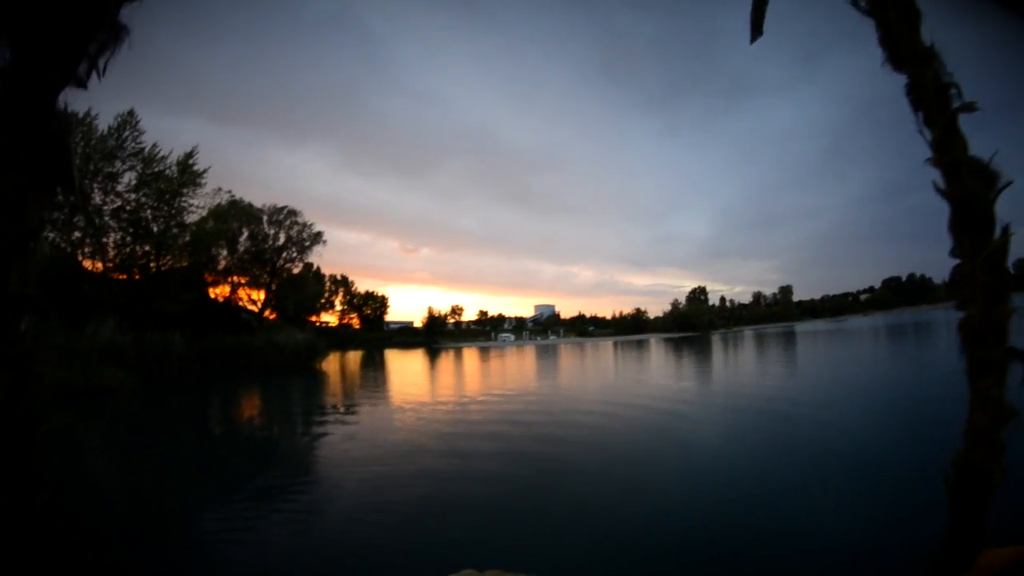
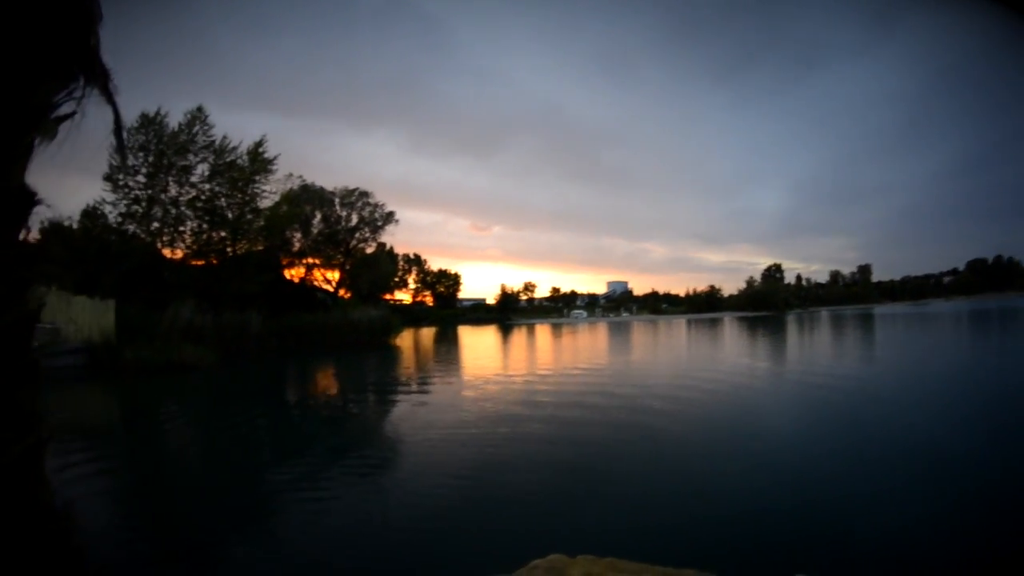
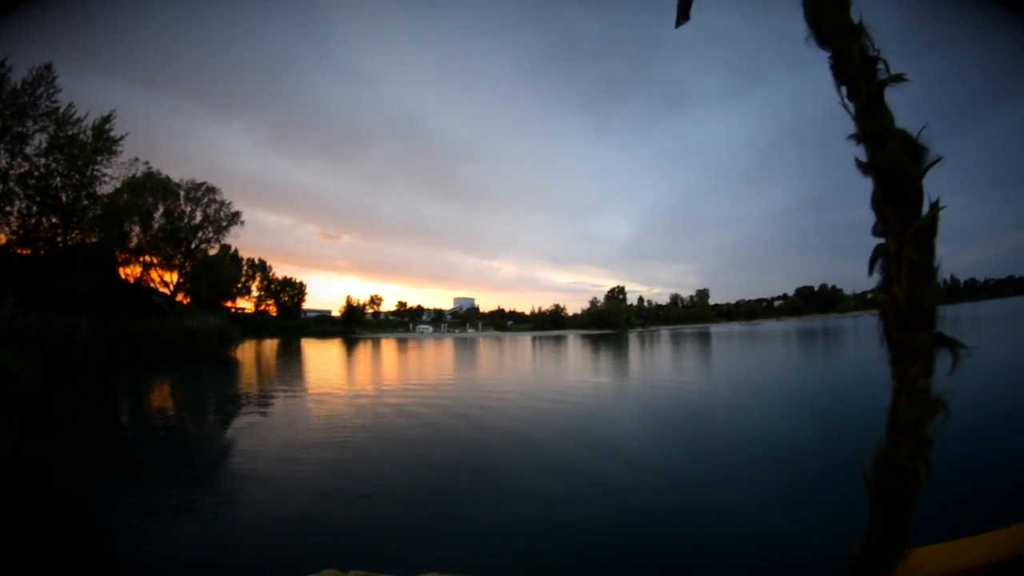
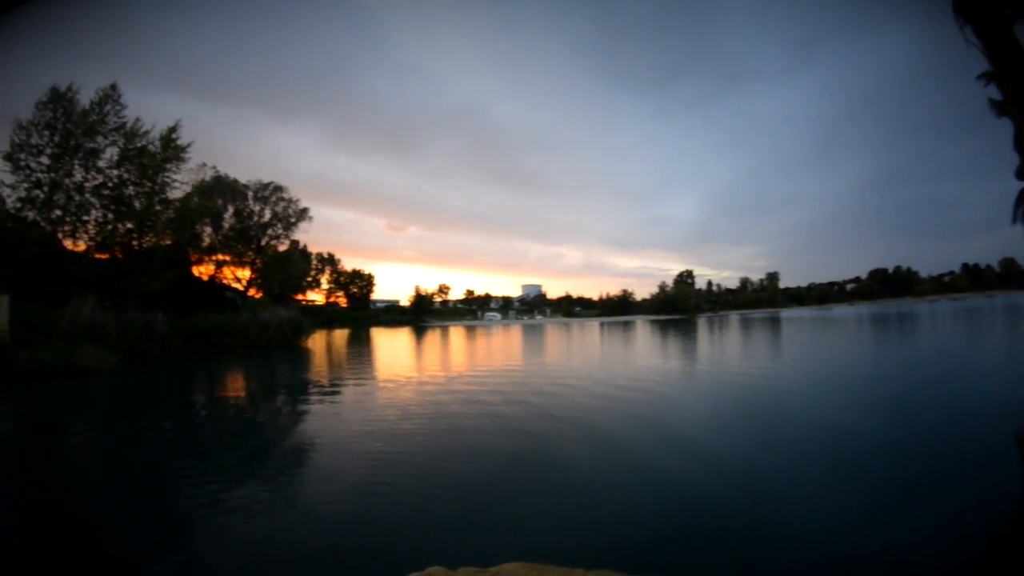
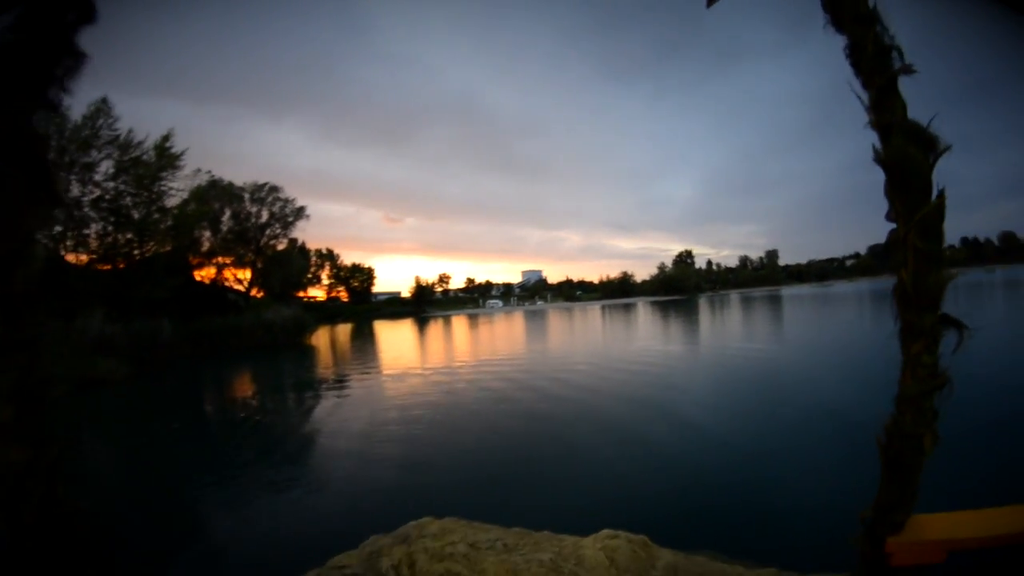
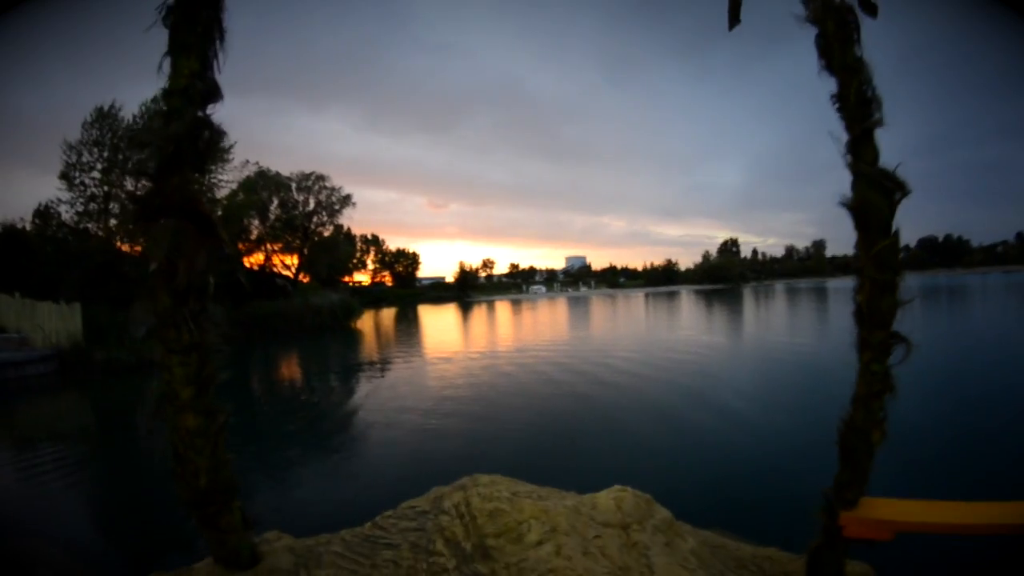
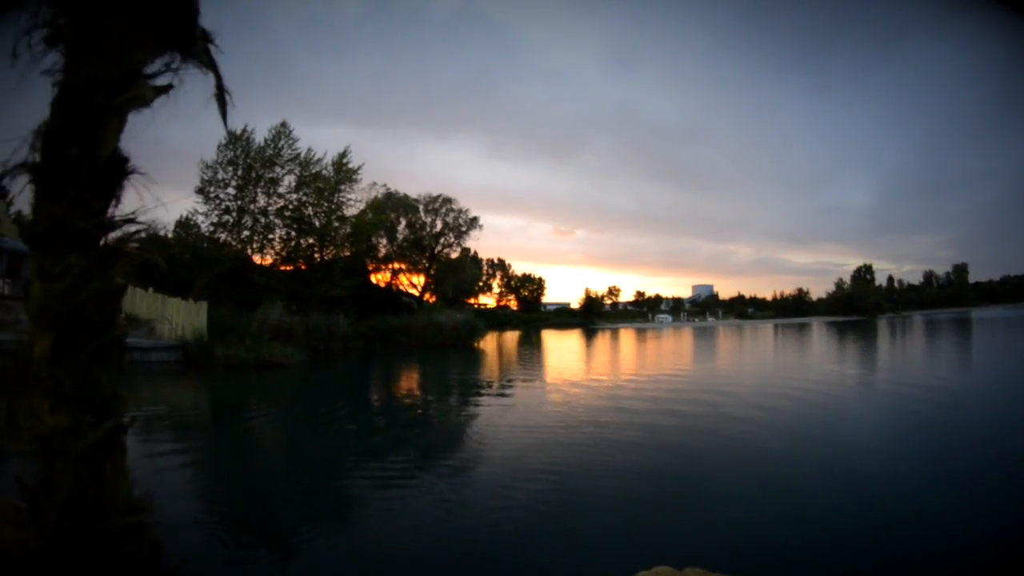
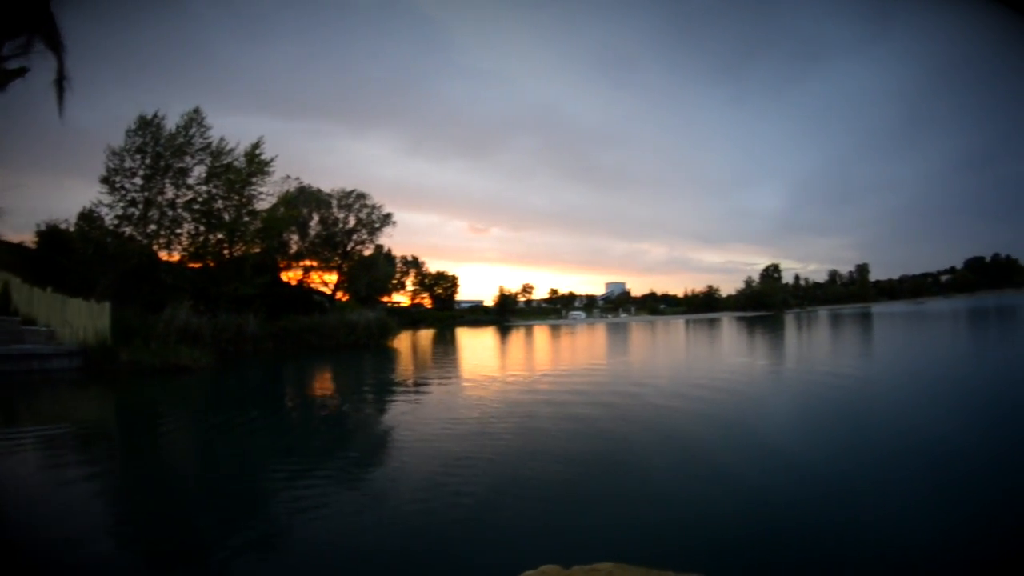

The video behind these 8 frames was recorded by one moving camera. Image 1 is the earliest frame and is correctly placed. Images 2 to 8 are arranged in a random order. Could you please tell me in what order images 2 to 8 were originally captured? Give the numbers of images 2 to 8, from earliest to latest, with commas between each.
2, 7, 8, 4, 3, 5, 6
